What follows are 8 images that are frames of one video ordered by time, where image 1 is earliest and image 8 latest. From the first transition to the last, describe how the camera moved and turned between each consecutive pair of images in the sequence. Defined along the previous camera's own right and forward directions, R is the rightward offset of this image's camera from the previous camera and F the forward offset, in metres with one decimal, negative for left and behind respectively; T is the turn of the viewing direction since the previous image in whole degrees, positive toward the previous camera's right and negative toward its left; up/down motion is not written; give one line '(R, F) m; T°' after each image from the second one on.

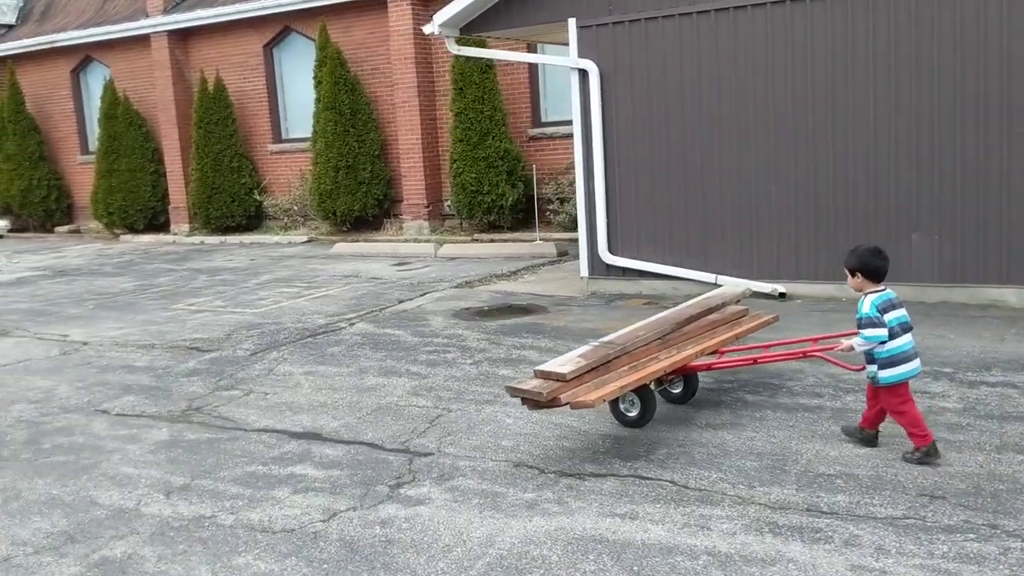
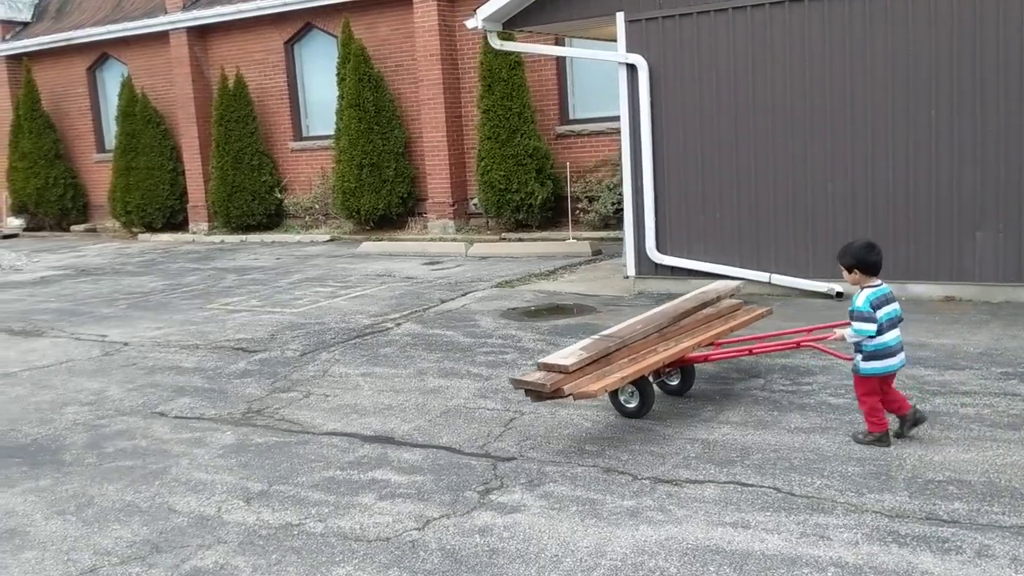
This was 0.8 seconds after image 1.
(-0.4, +0.2) m; 0°
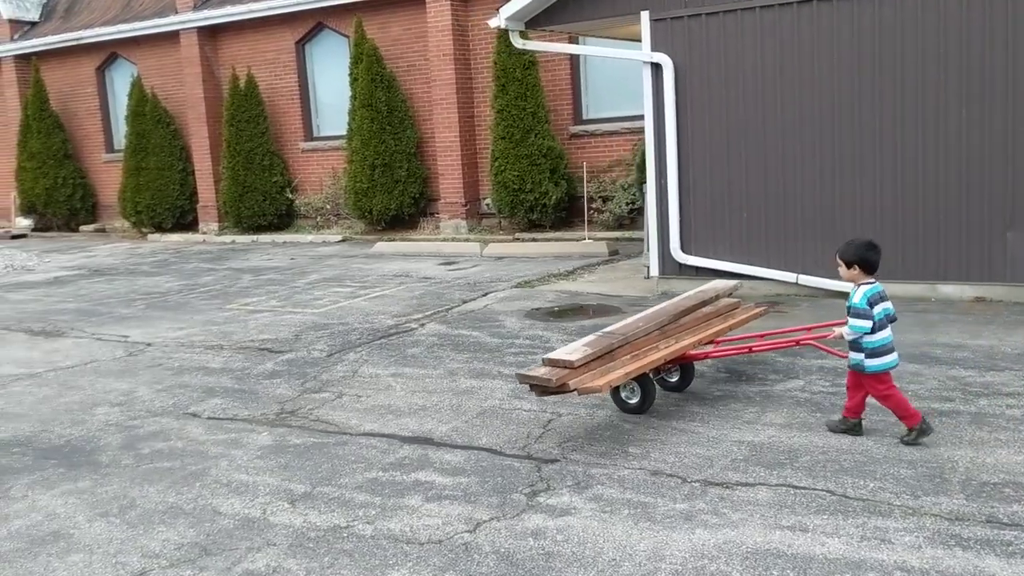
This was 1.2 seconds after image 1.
(-0.2, 0.0) m; 0°
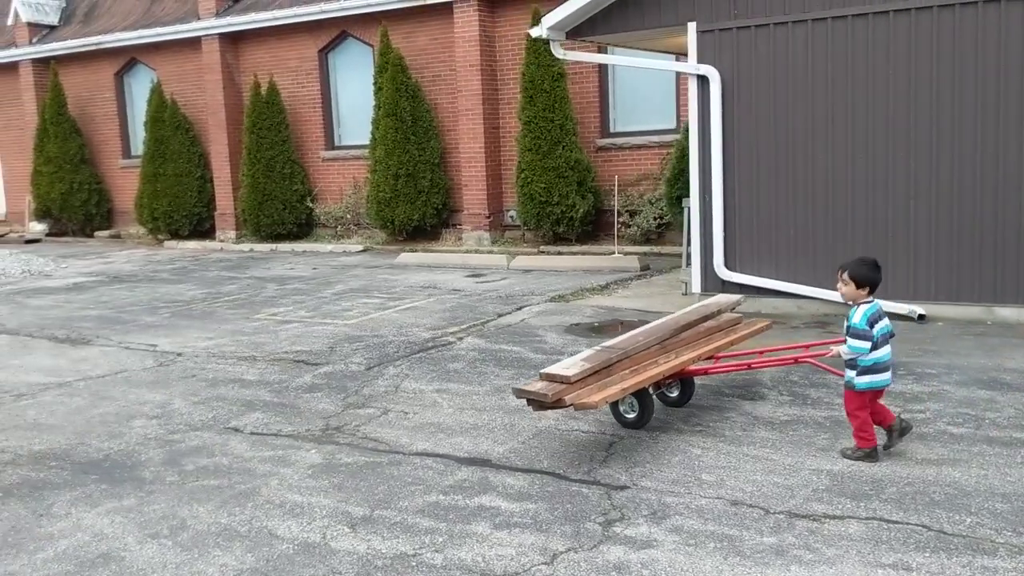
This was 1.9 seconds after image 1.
(-0.3, +0.2) m; 0°
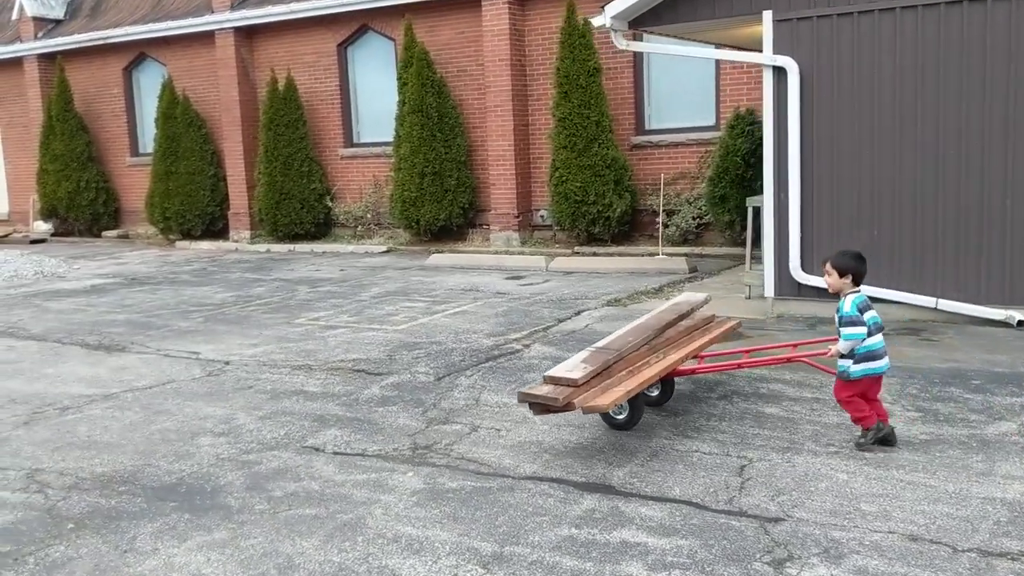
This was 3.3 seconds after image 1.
(-0.6, +0.5) m; +1°
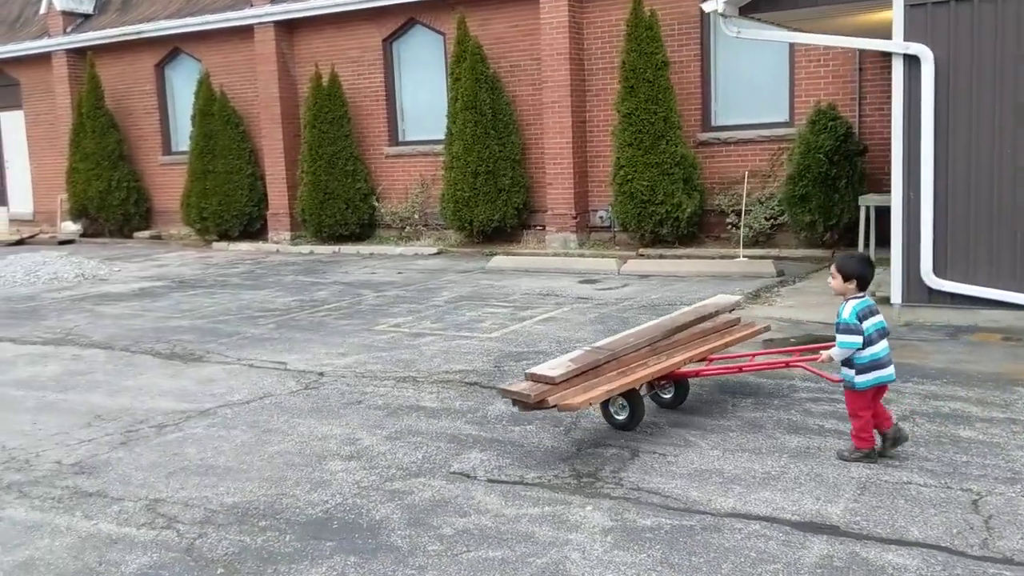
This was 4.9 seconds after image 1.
(-0.8, +0.5) m; 0°
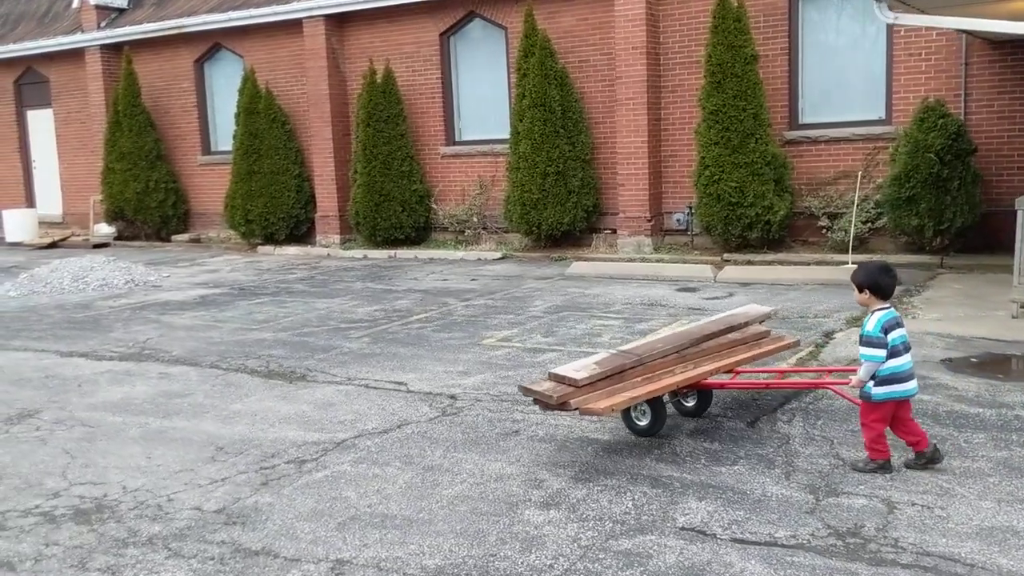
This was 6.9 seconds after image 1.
(-0.9, +0.7) m; 0°
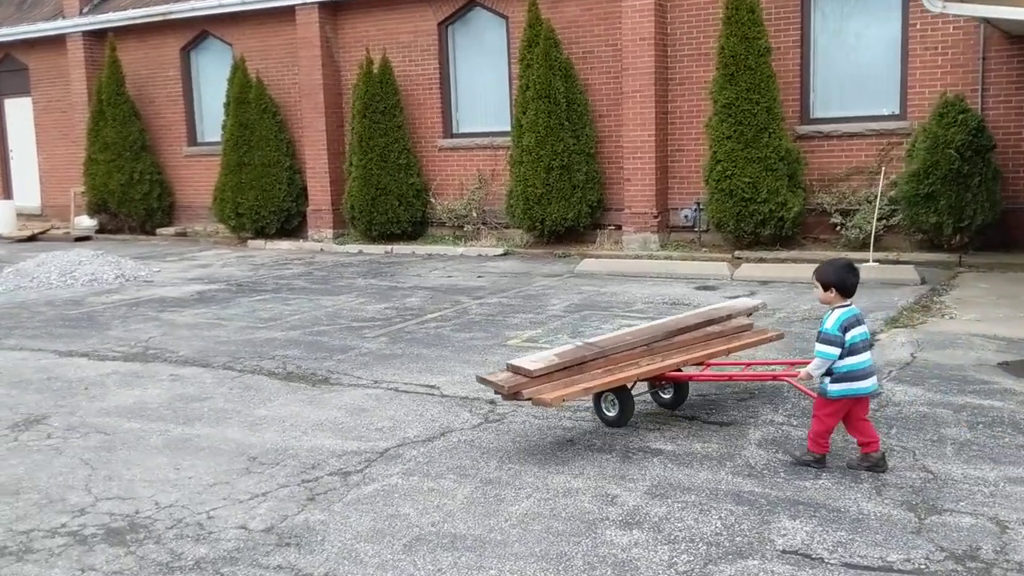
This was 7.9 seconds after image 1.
(-0.4, +0.3) m; +2°
